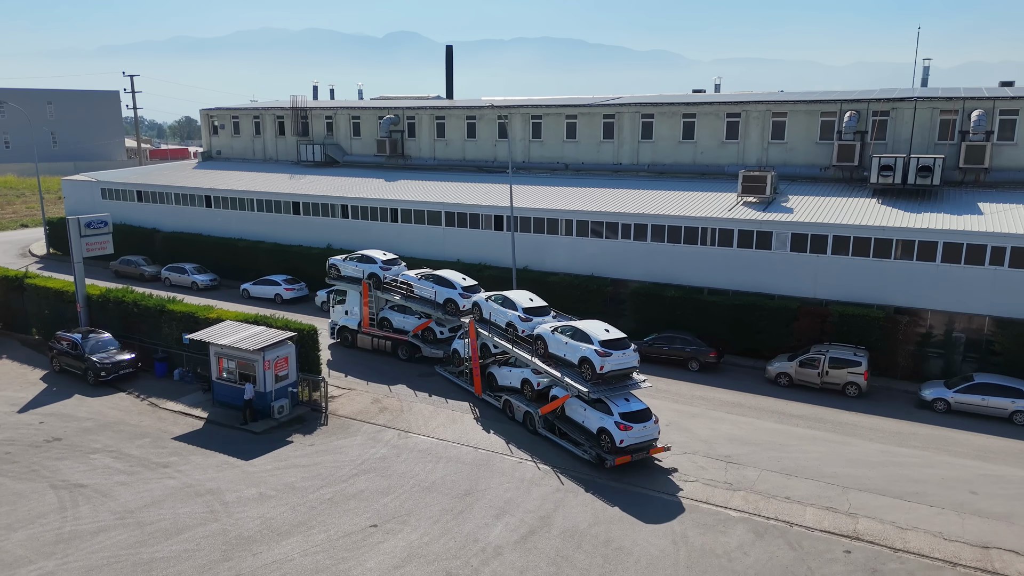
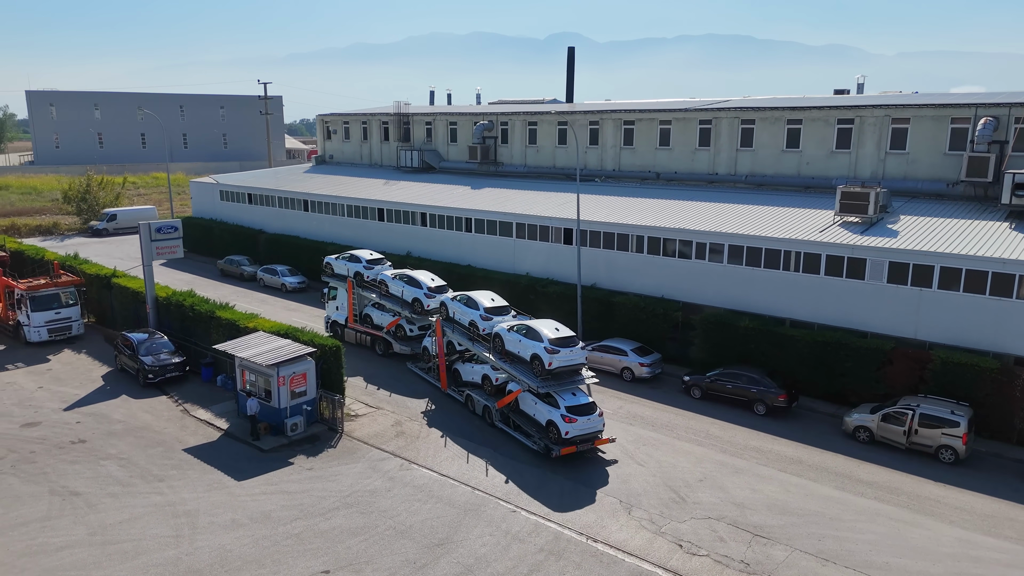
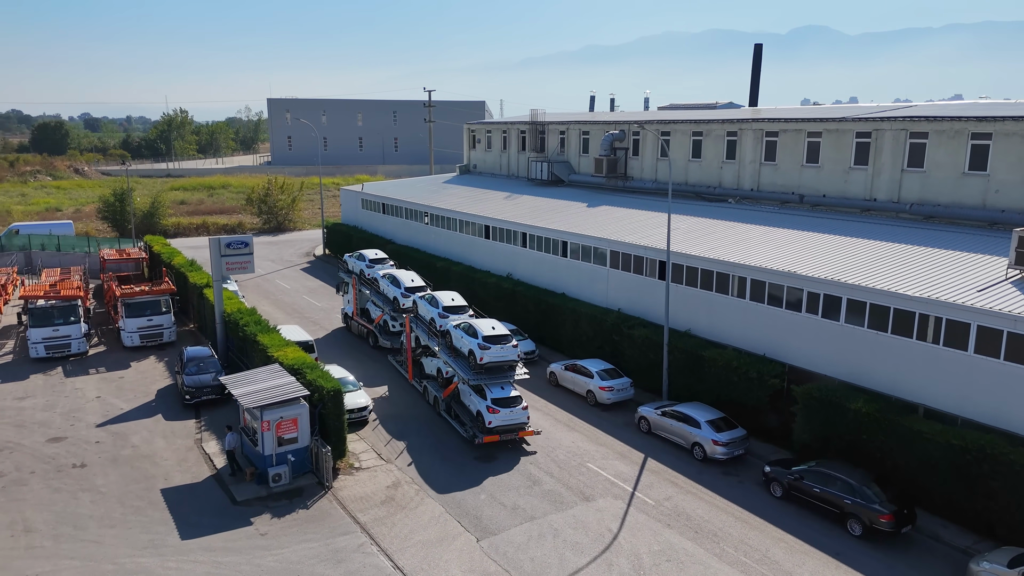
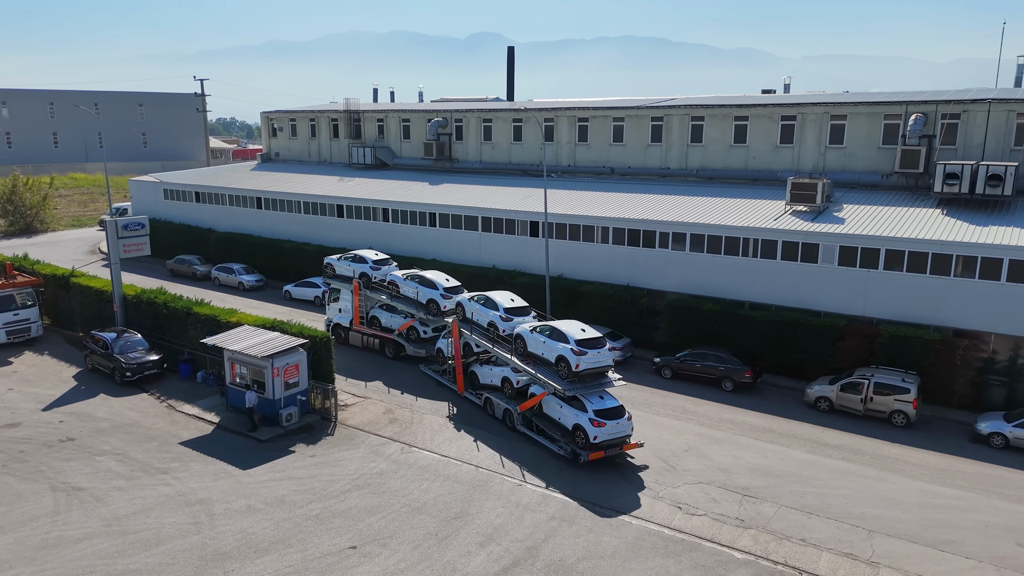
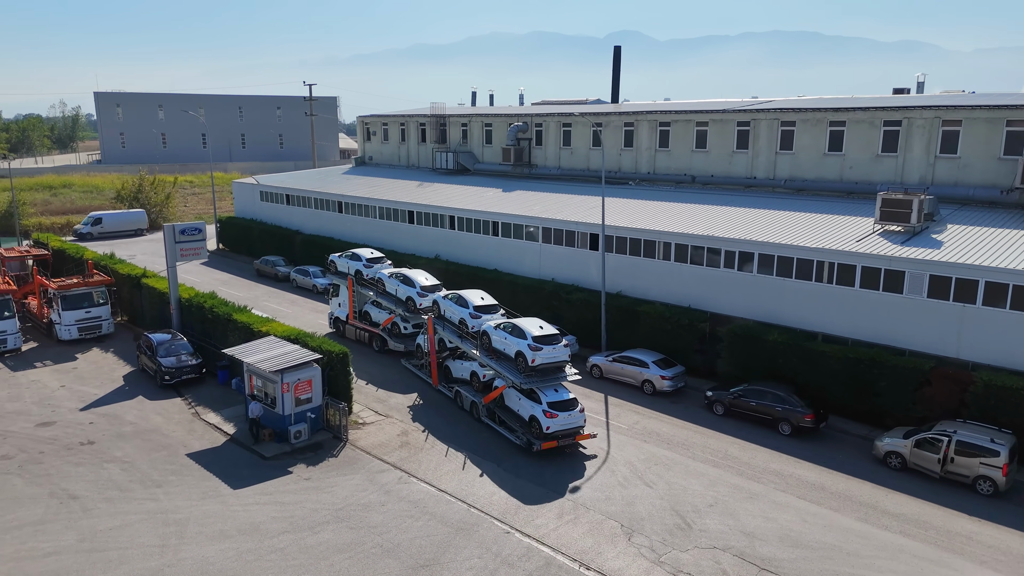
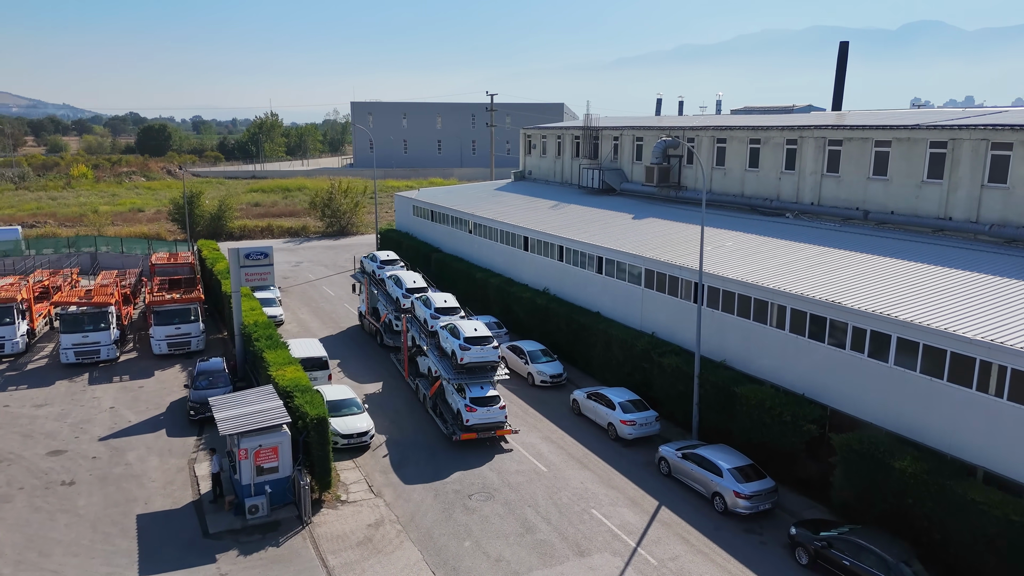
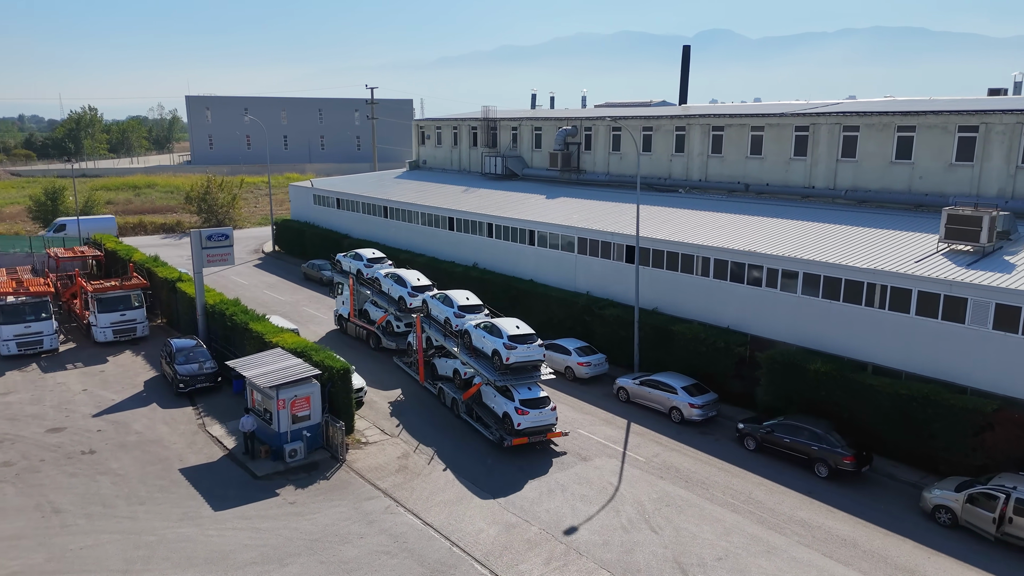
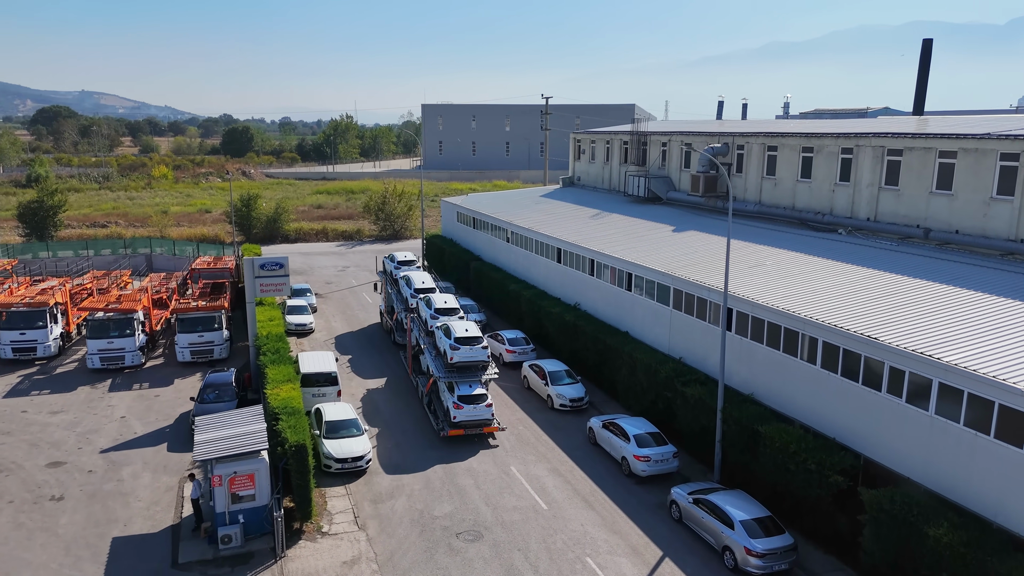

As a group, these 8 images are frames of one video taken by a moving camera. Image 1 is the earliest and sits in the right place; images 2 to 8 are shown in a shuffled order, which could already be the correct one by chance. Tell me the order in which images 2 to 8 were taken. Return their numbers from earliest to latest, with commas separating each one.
4, 2, 5, 7, 3, 6, 8
